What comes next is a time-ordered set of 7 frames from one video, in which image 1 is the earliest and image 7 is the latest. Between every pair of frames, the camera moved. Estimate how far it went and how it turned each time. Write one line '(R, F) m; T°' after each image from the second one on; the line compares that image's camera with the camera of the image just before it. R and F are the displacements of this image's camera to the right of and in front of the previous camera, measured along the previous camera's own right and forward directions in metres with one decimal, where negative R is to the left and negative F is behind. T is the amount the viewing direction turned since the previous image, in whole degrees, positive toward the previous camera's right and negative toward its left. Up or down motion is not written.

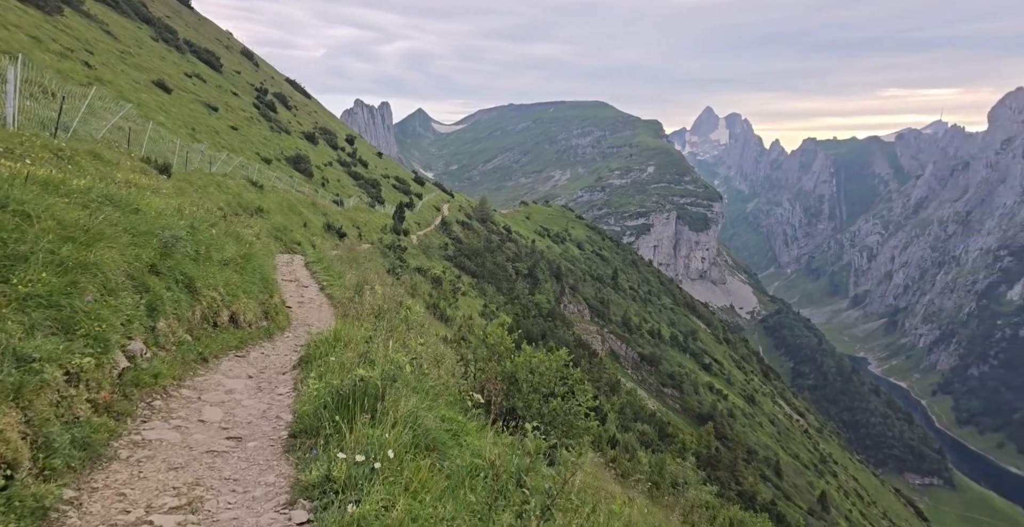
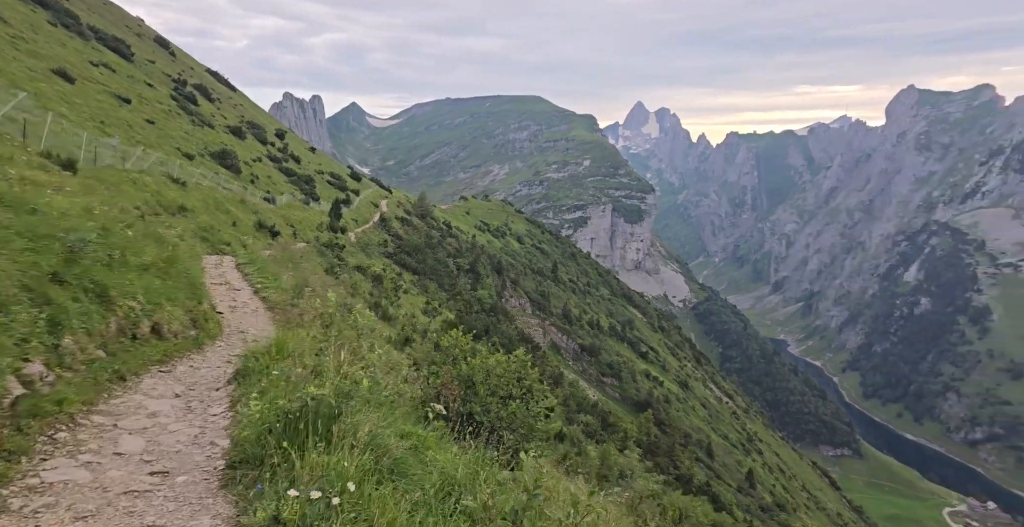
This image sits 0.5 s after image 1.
(-0.3, +1.0) m; +5°
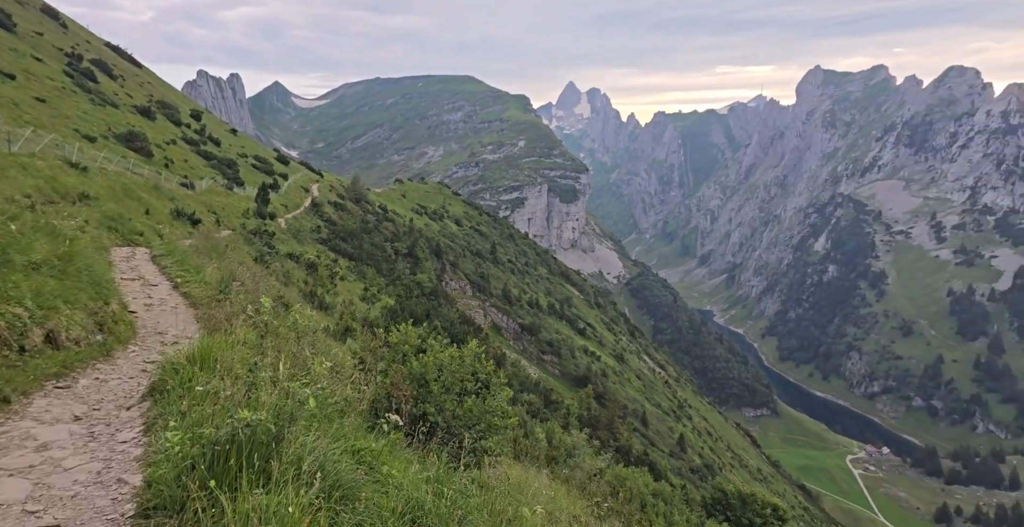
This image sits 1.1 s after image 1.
(-0.4, +1.3) m; +6°
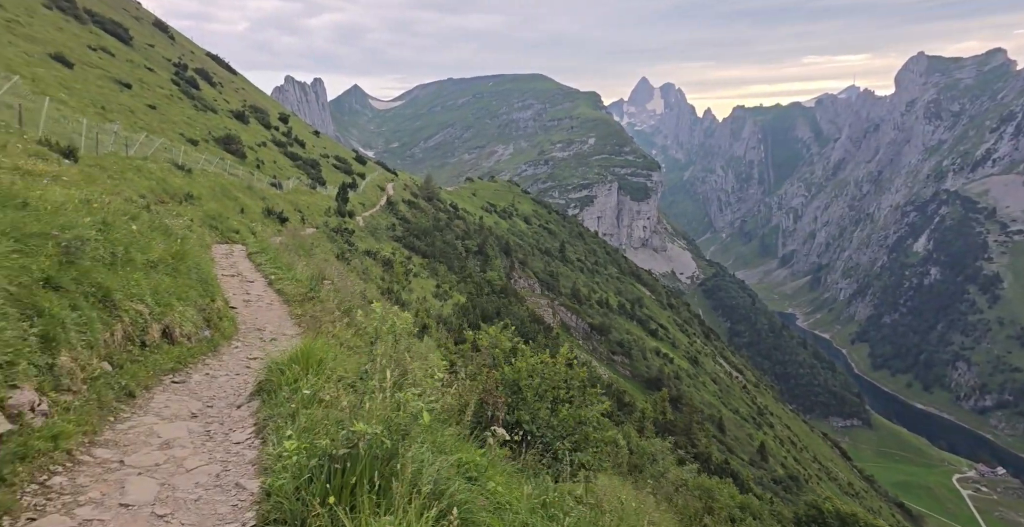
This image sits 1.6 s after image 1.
(-0.6, +0.2) m; -6°
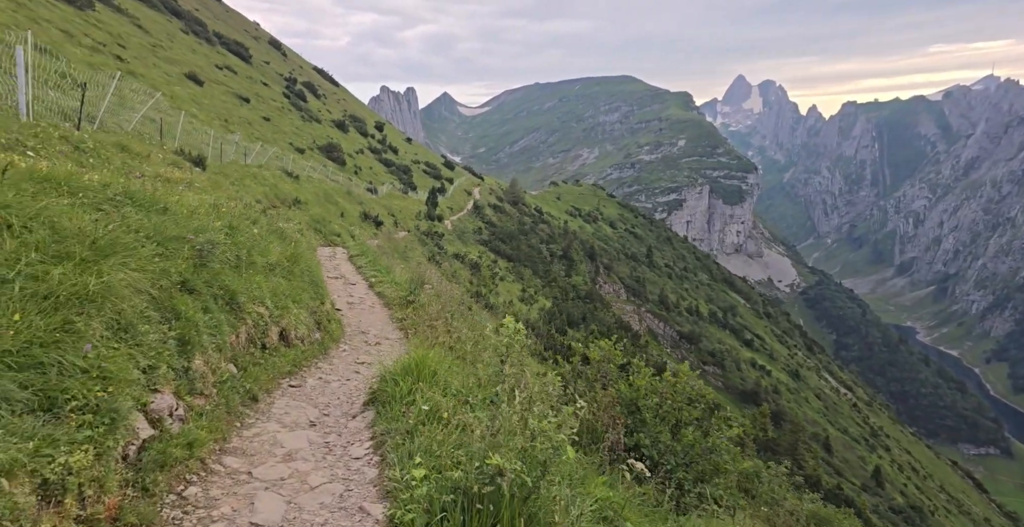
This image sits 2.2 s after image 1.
(-0.6, +0.5) m; -8°
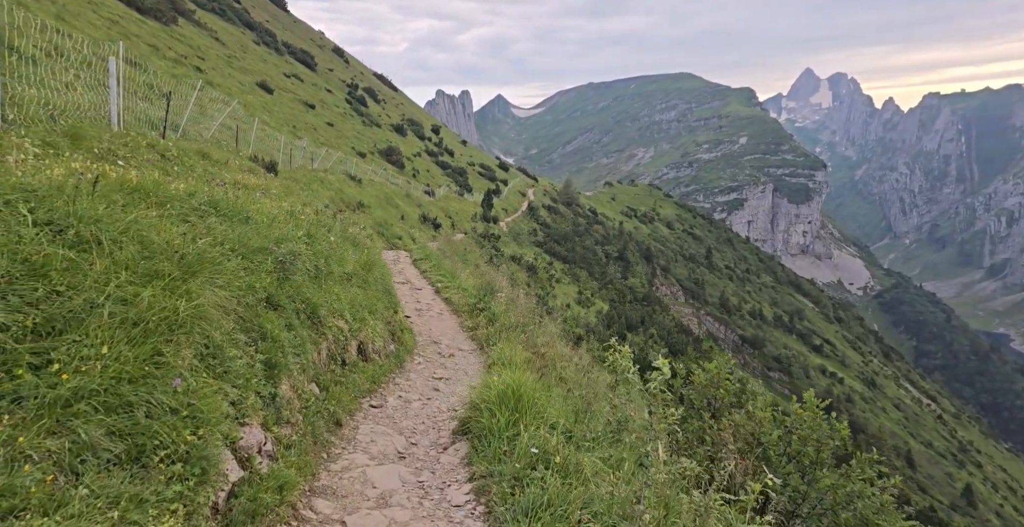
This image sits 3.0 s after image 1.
(-0.8, +0.9) m; -5°
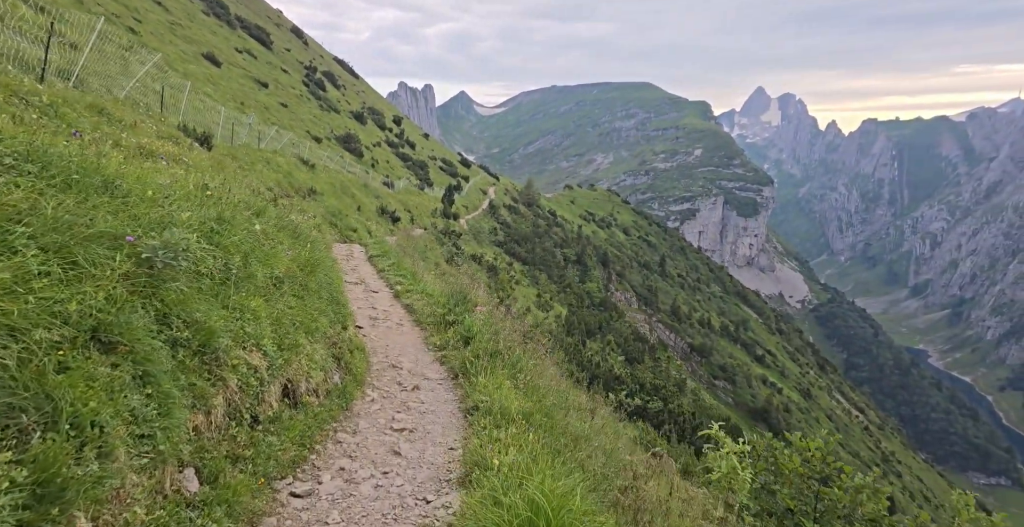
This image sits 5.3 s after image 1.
(-0.7, +4.2) m; +4°
